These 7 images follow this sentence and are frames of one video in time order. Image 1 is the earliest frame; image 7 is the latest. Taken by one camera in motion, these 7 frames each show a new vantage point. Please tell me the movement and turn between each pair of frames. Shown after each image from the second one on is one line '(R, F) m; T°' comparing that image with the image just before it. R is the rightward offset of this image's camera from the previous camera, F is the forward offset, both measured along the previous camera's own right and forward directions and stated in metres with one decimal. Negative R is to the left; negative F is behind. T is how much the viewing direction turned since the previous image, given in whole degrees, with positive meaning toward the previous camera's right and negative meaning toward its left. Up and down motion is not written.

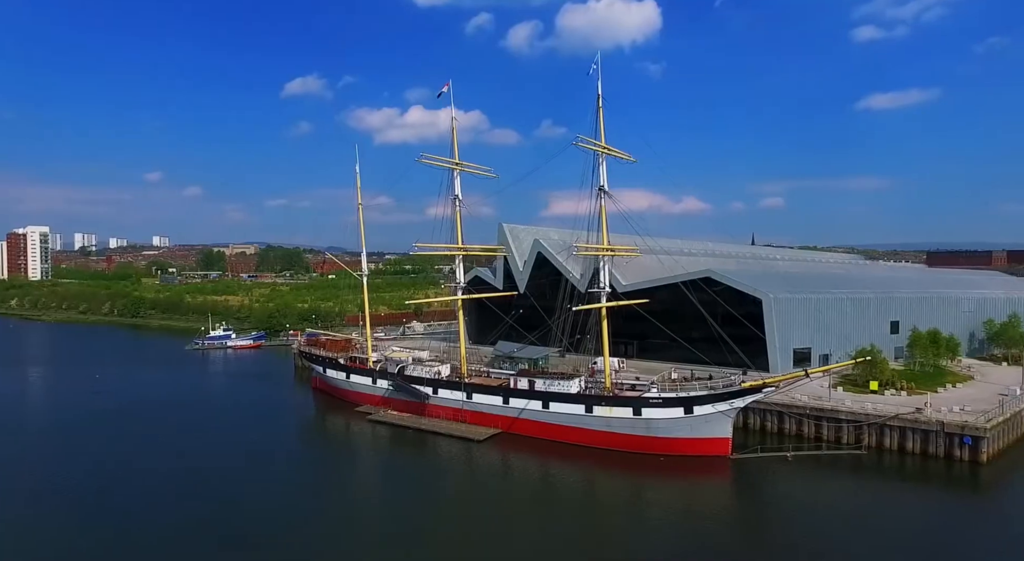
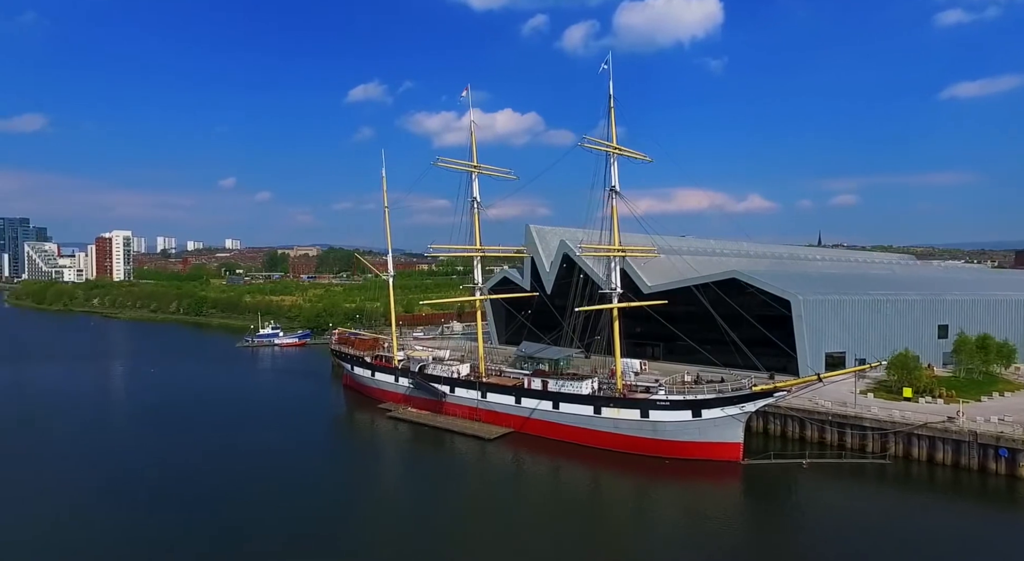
(+2.5, -0.3) m; -6°
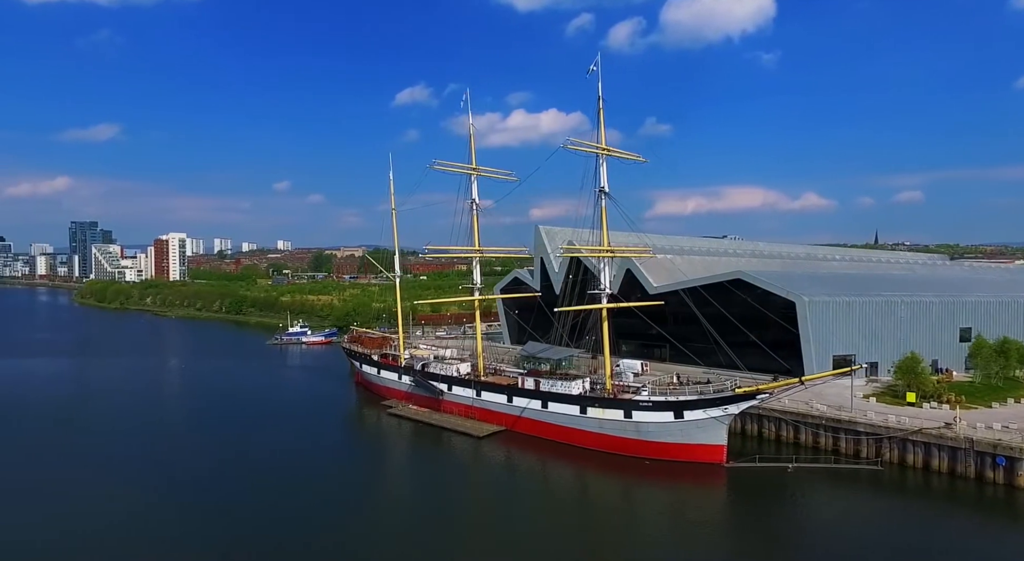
(+2.9, -0.5) m; -5°
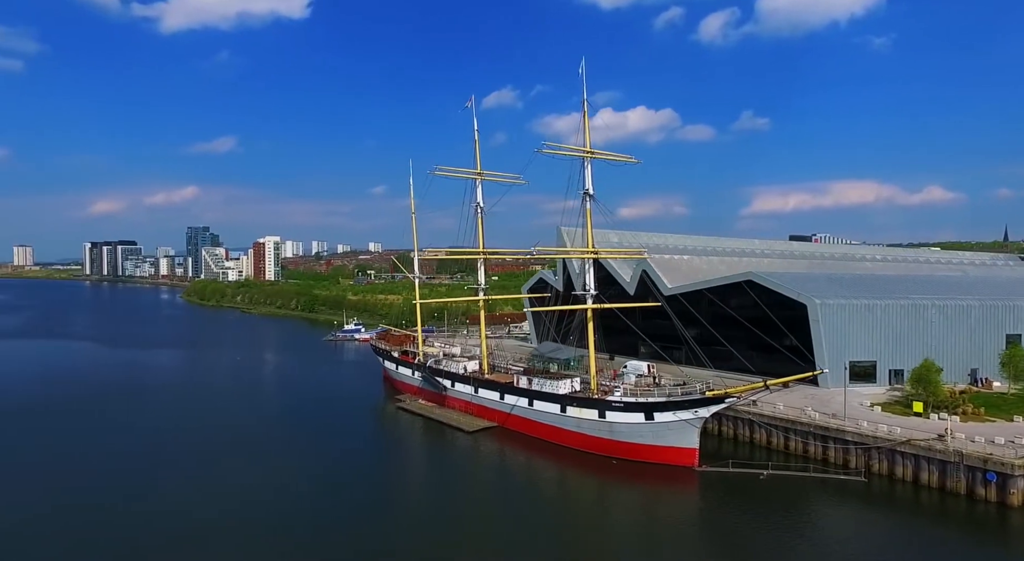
(+5.3, -0.7) m; -10°
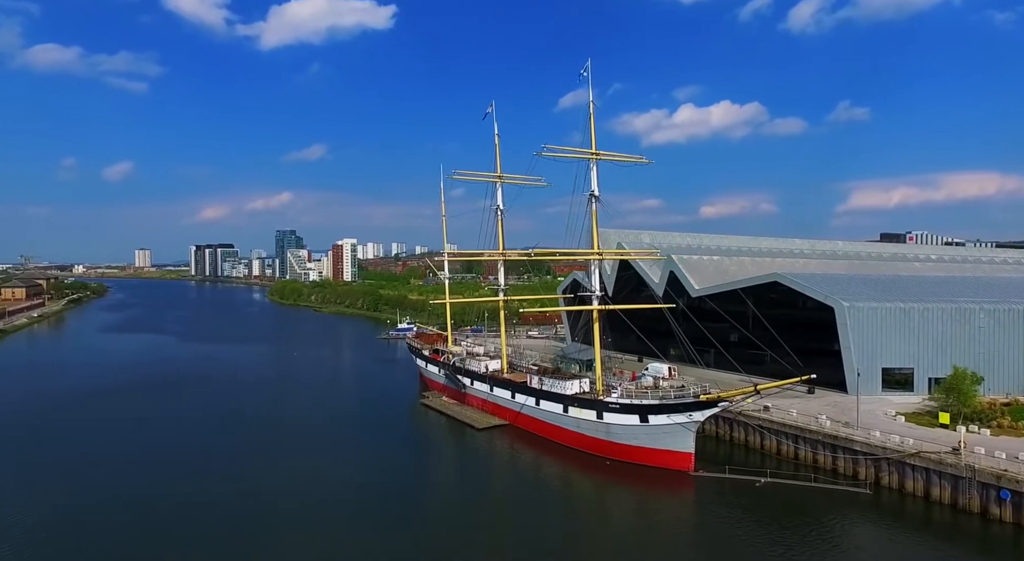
(+3.9, -0.2) m; -8°
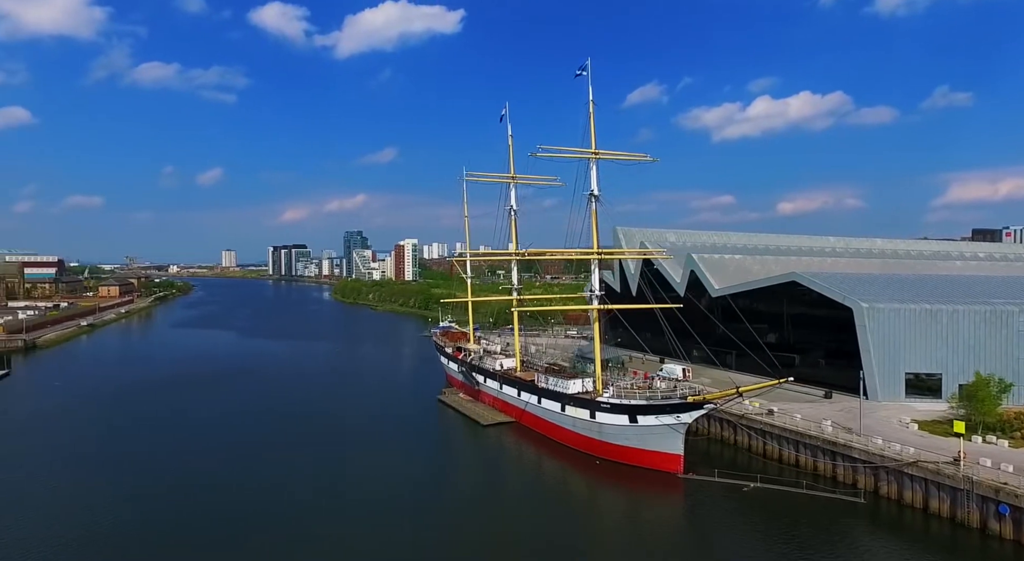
(+3.6, -0.1) m; -7°
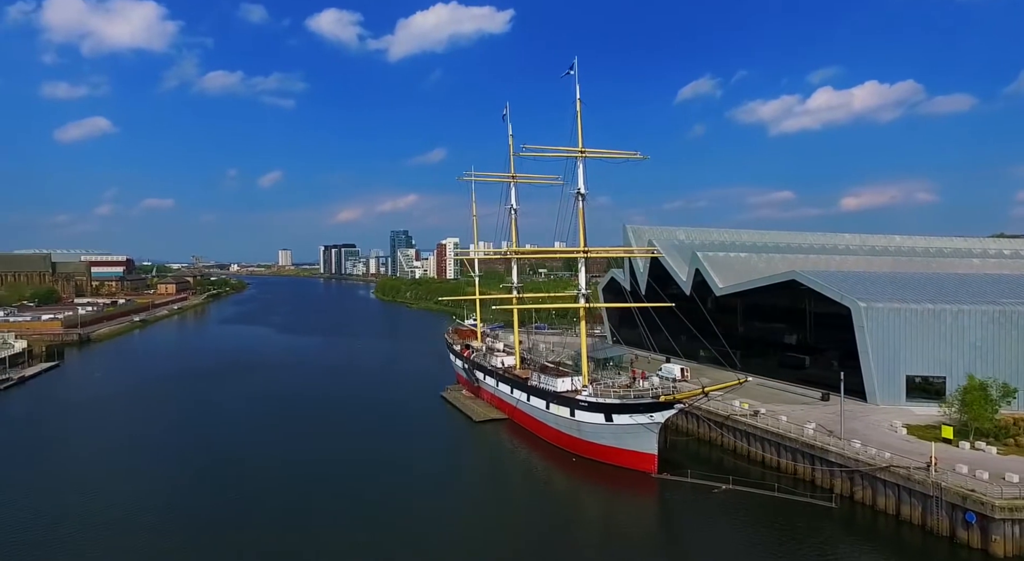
(+3.3, -0.1) m; -5°
